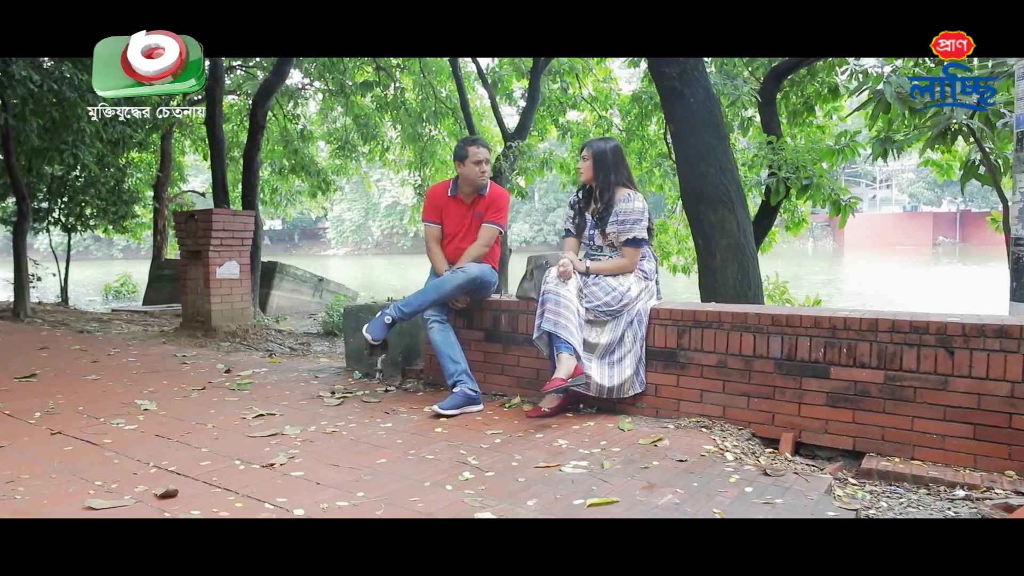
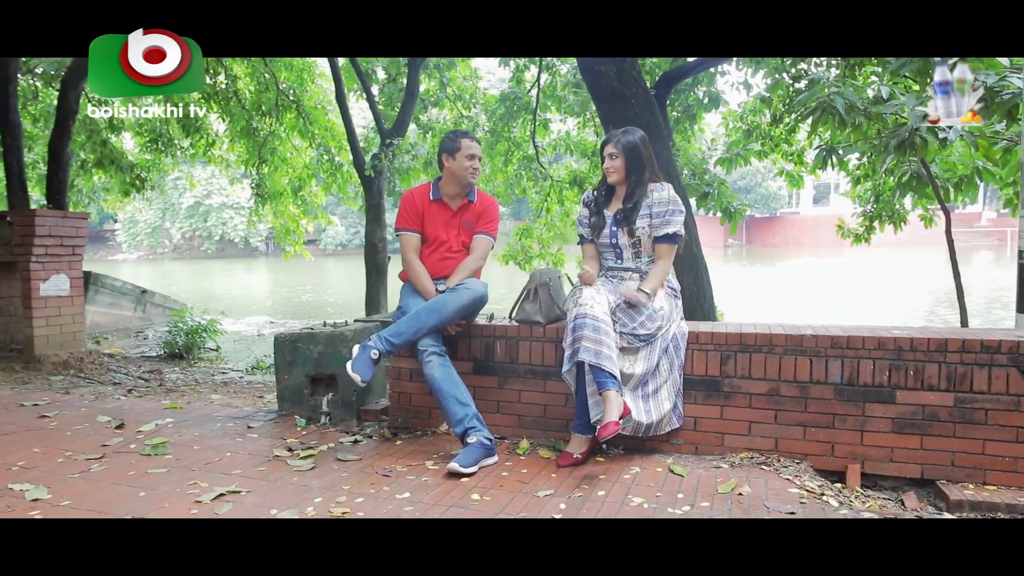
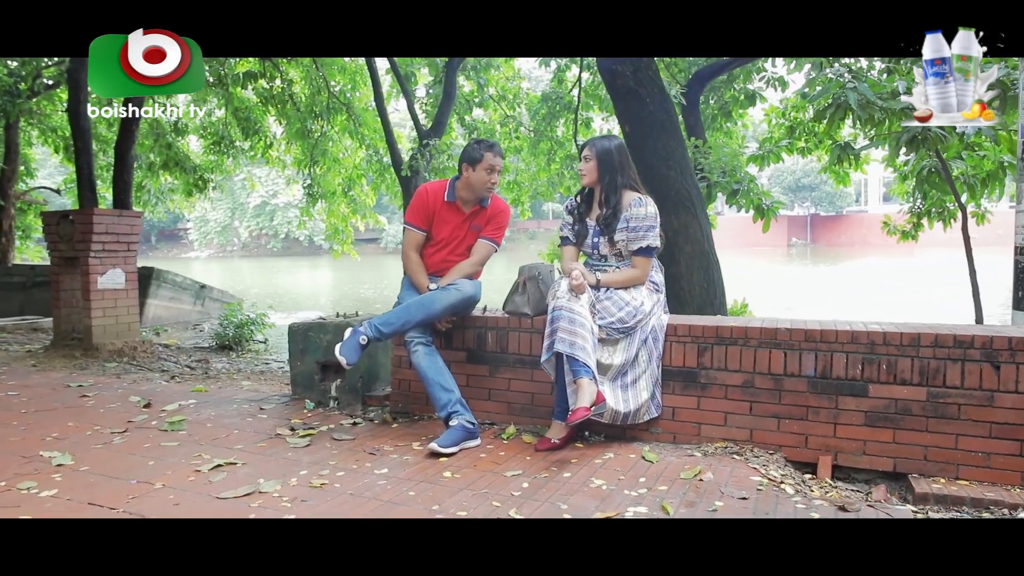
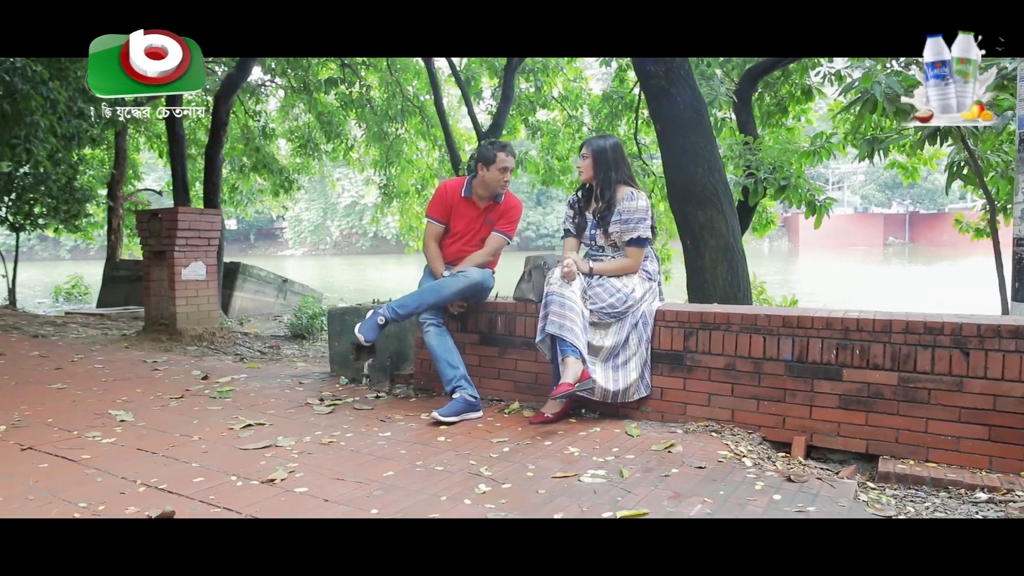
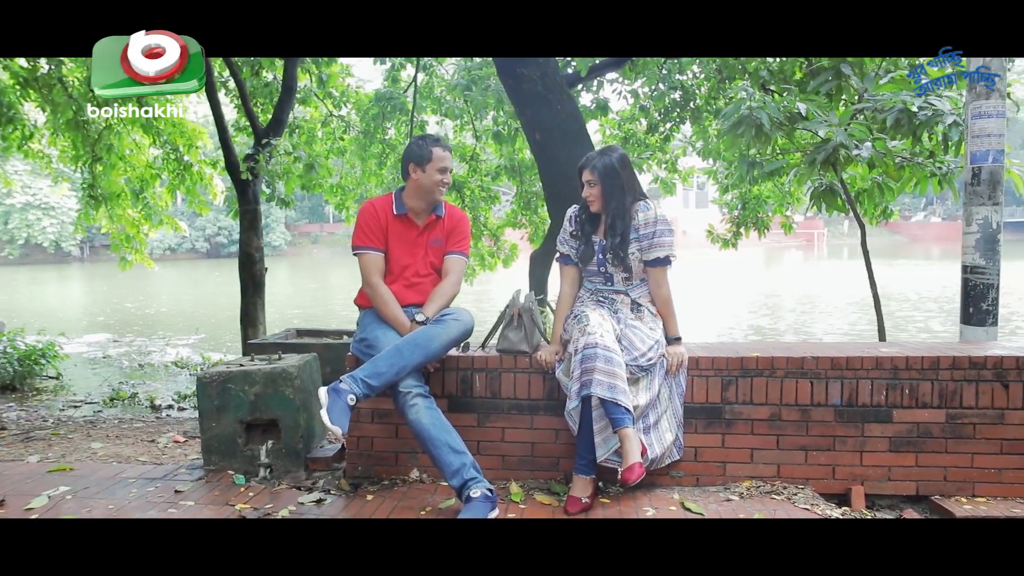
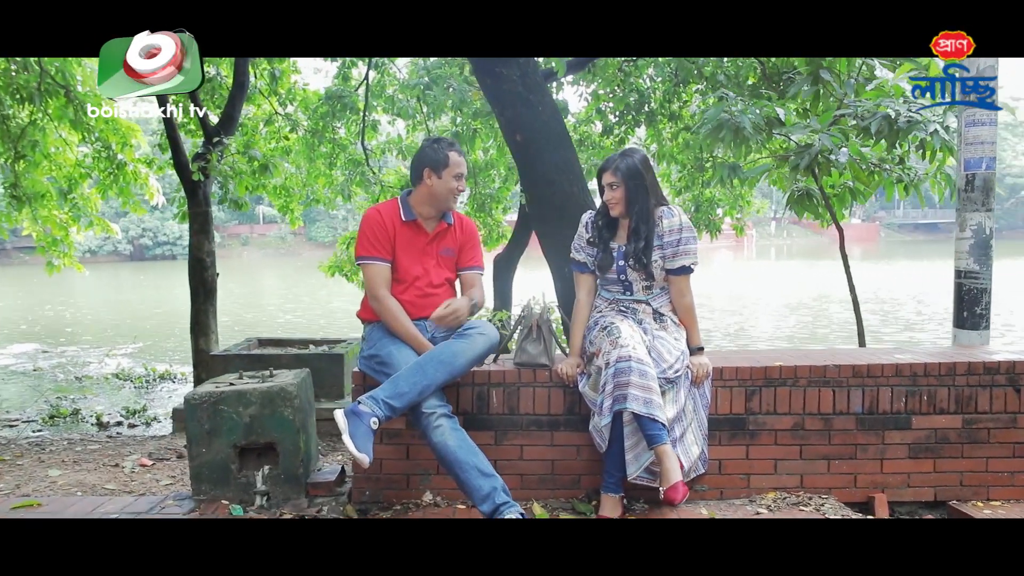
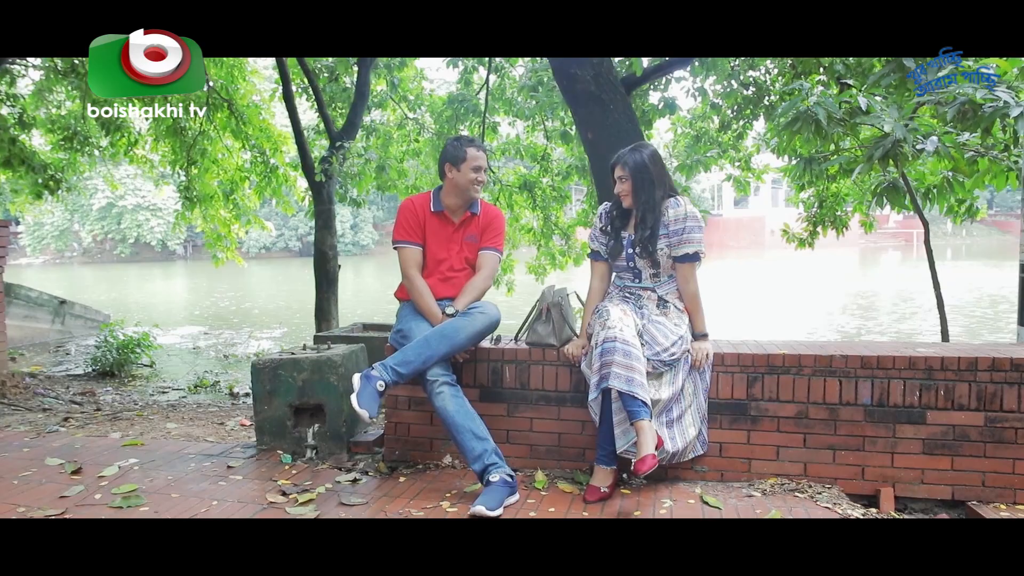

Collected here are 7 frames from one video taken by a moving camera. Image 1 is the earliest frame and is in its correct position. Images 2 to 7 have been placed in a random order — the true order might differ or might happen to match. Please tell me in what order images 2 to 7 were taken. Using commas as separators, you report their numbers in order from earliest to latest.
4, 3, 2, 7, 5, 6
